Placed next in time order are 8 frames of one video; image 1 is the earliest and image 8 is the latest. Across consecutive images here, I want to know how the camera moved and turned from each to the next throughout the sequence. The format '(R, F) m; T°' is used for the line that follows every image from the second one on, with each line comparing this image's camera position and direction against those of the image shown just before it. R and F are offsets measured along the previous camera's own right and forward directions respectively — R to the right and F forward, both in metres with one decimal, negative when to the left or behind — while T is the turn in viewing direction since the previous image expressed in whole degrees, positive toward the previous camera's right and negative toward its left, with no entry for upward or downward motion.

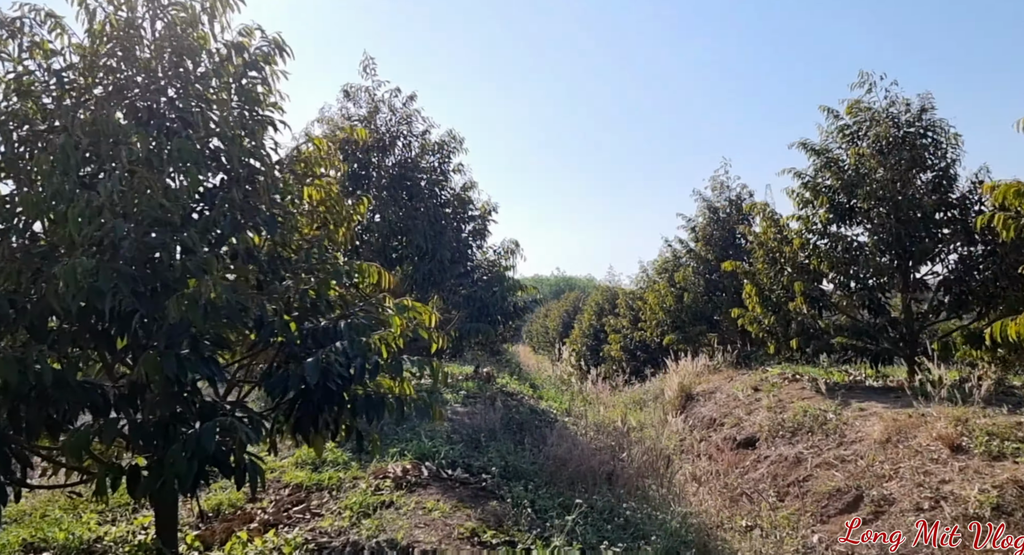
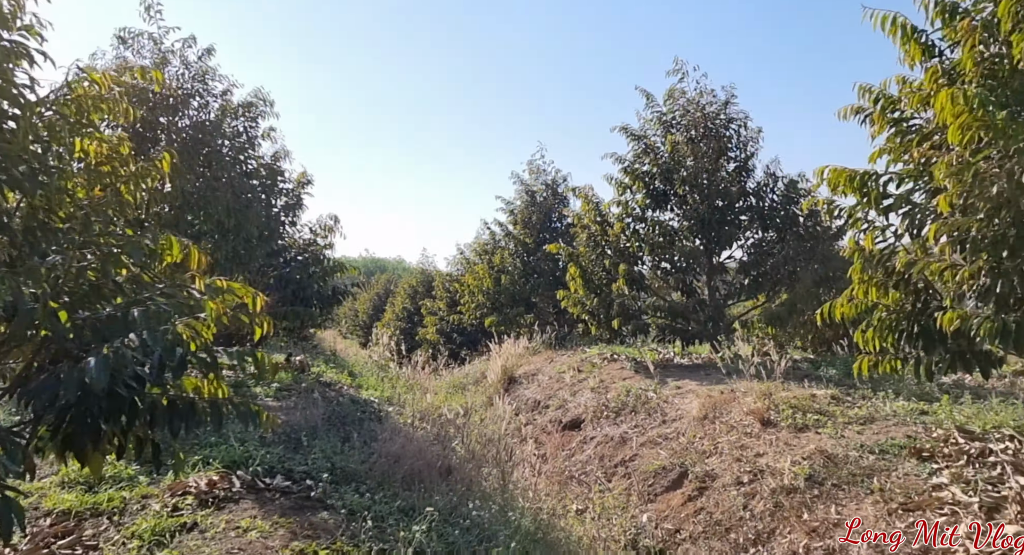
(-0.1, +0.4) m; +16°
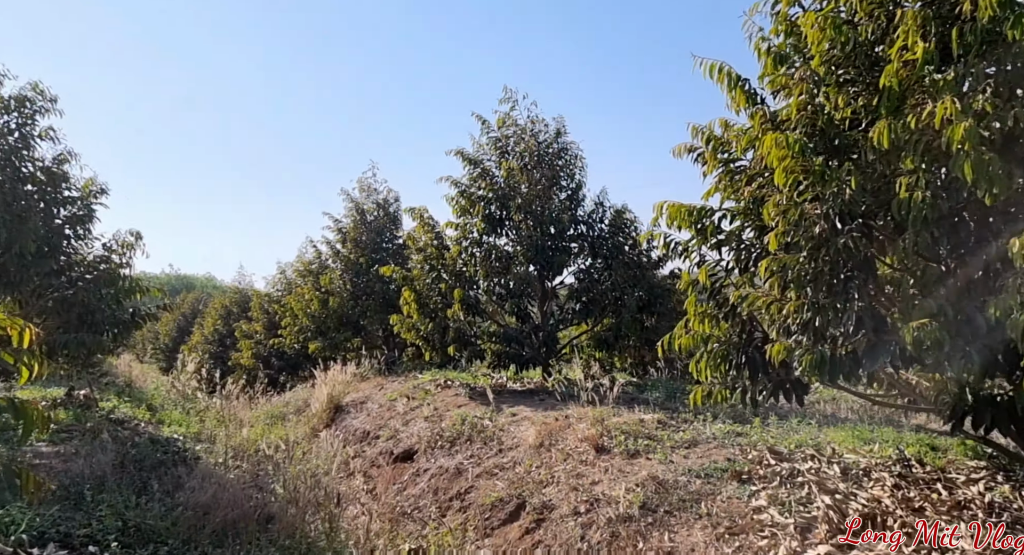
(0.0, +0.2) m; +14°
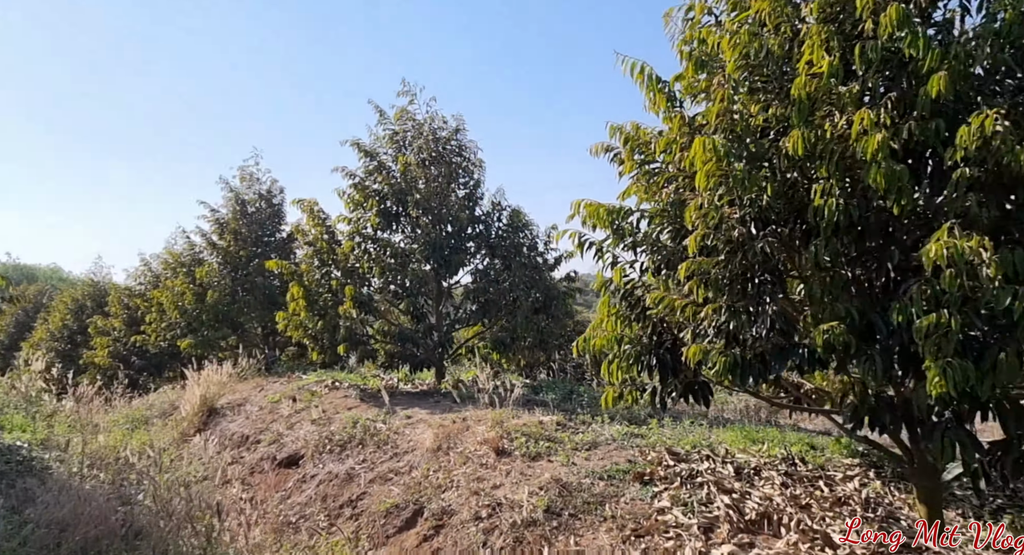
(-0.1, +0.2) m; +9°
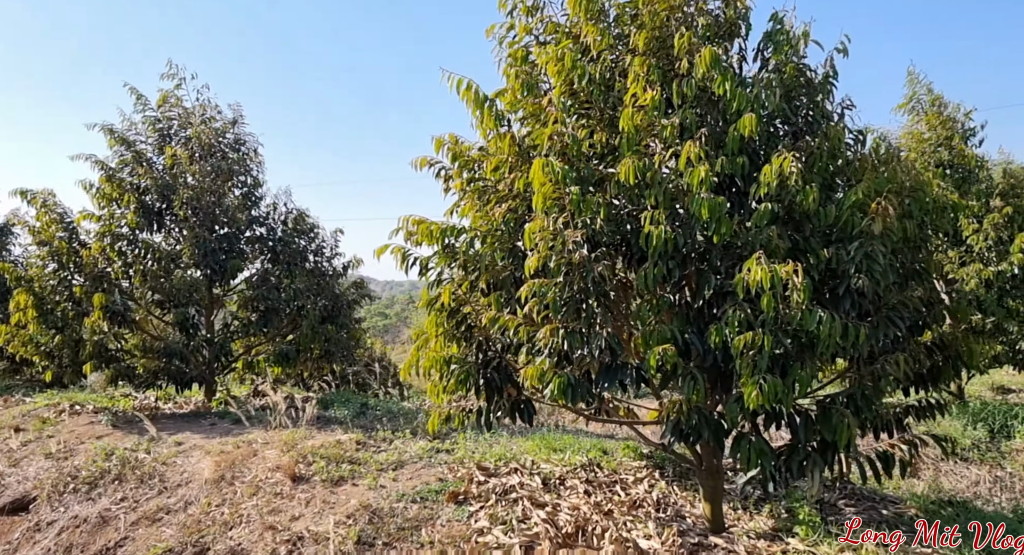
(-0.3, +0.2) m; +19°
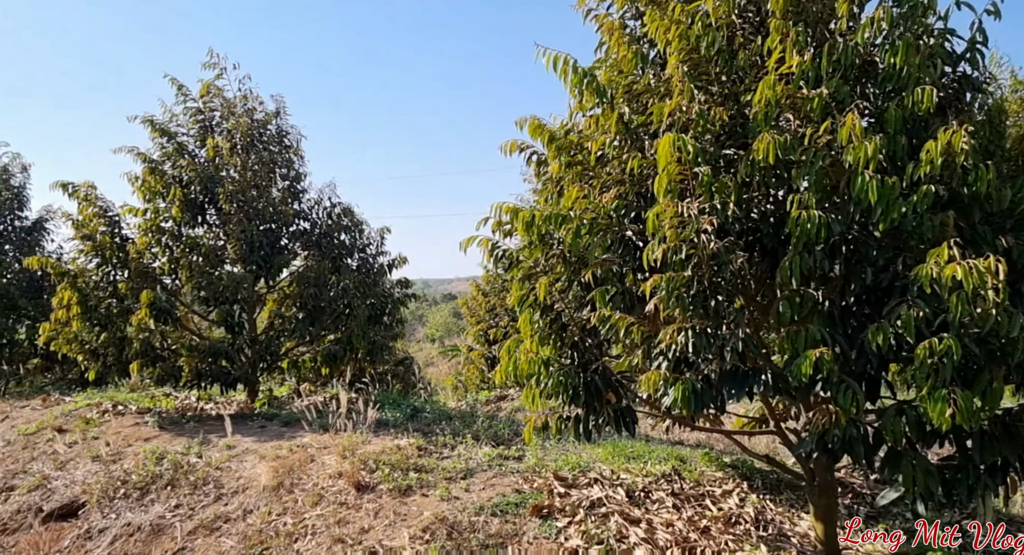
(-0.4, +0.3) m; -1°
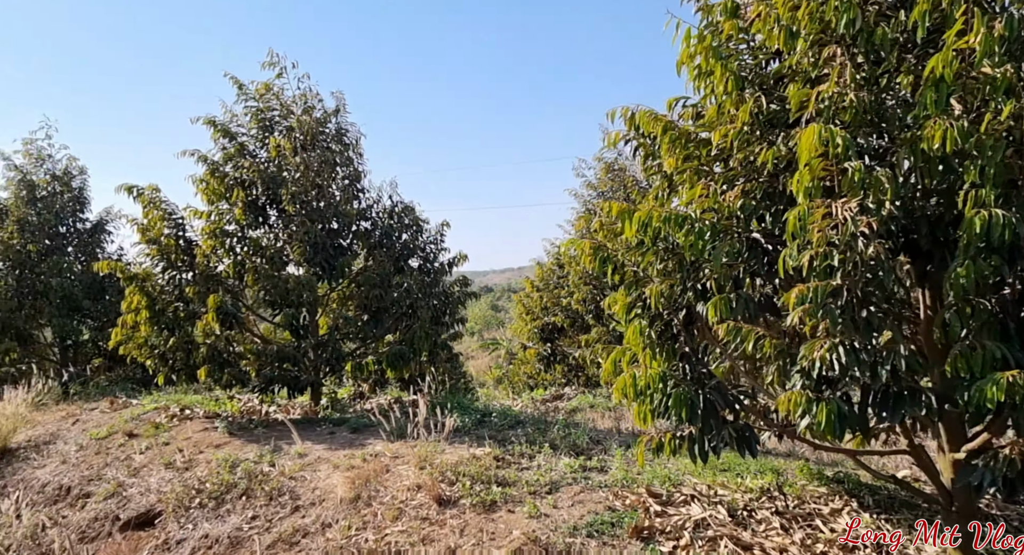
(-0.3, +0.2) m; -3°
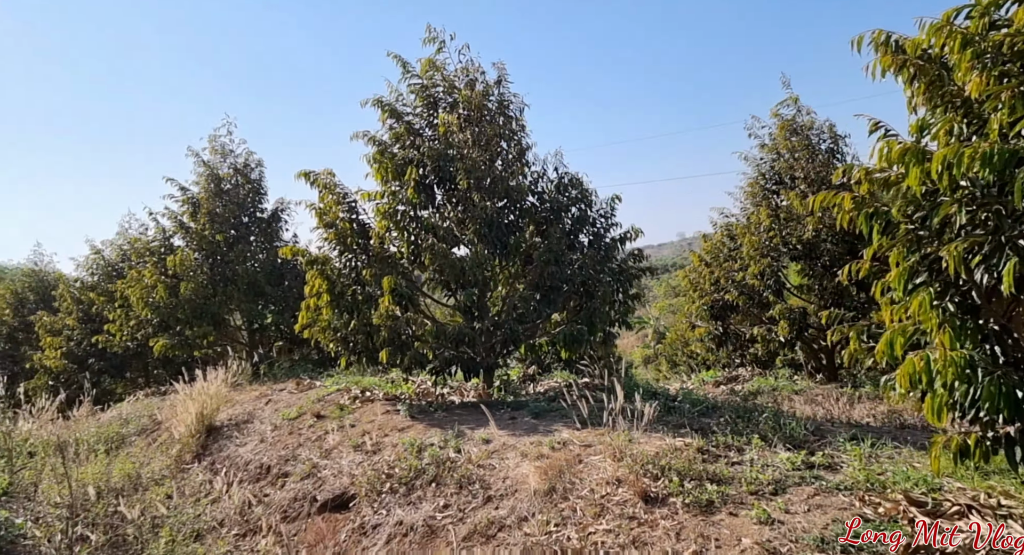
(-0.4, +0.4) m; -12°
